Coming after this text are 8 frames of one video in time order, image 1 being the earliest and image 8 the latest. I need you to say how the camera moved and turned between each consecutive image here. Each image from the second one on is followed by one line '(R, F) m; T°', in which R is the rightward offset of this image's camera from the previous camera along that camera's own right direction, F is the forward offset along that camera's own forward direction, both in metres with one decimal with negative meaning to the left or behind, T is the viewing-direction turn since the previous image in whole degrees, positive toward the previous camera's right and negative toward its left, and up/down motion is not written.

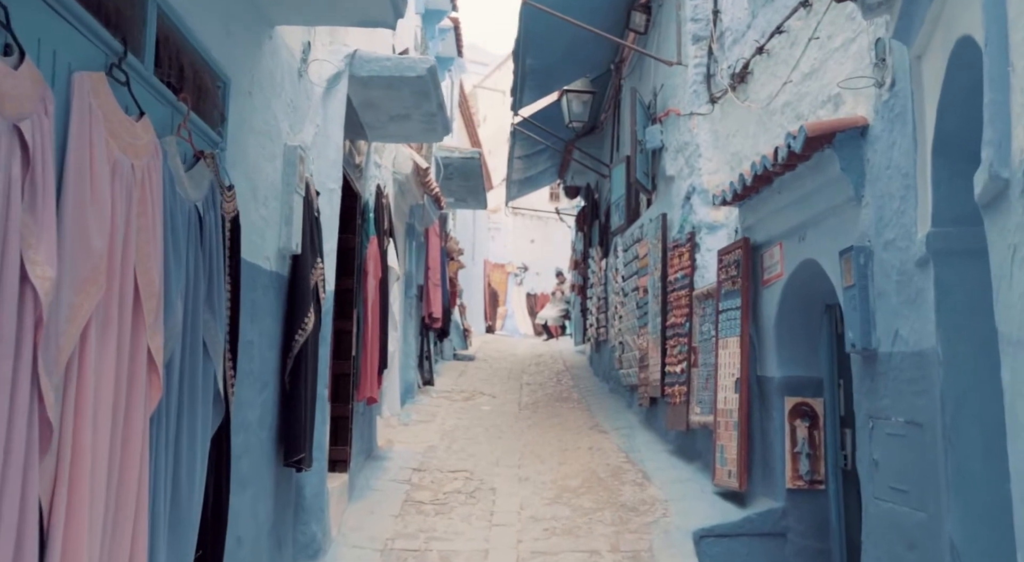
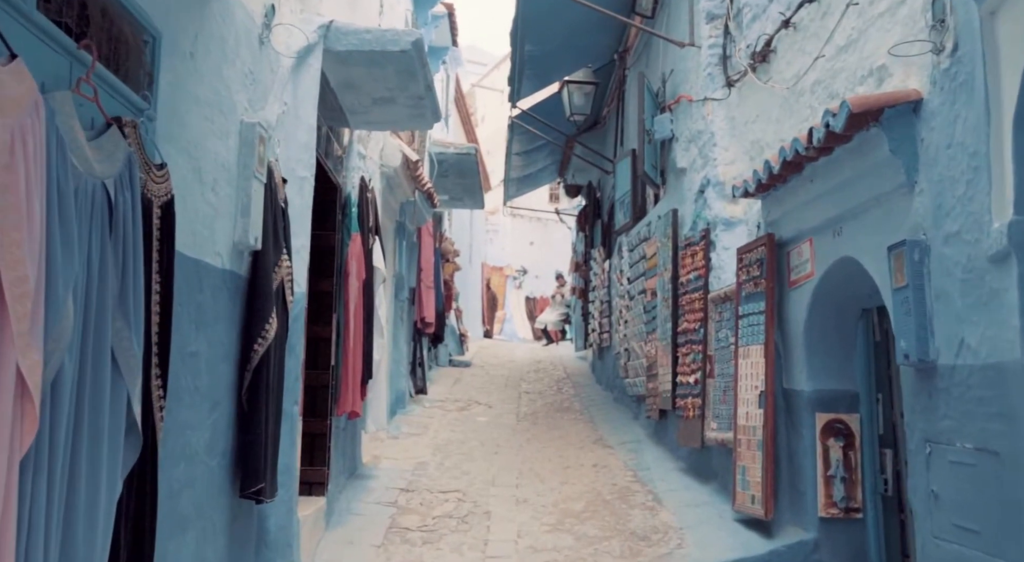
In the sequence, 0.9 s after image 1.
(0.0, +0.8) m; 0°
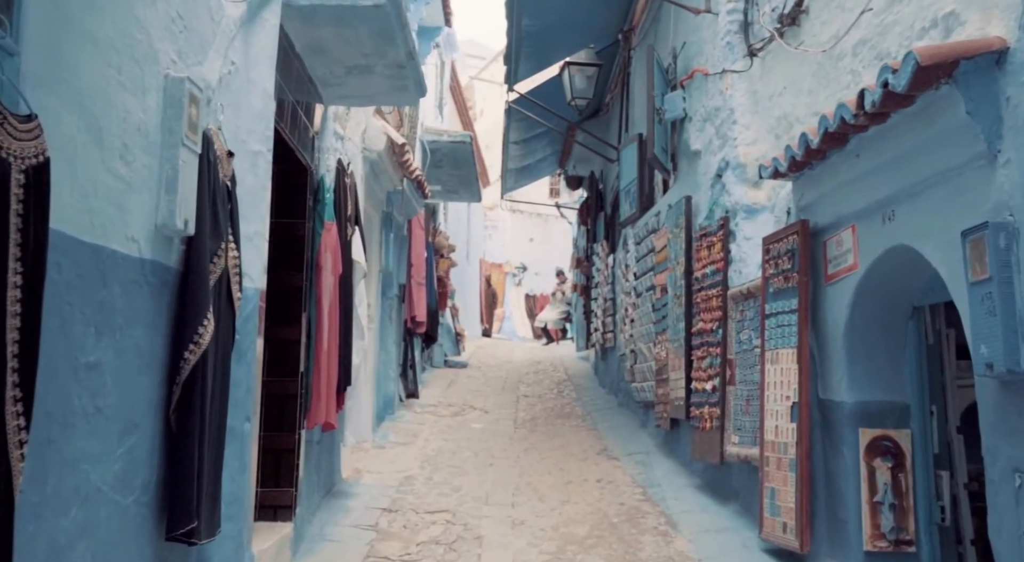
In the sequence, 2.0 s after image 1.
(0.0, +0.8) m; 0°
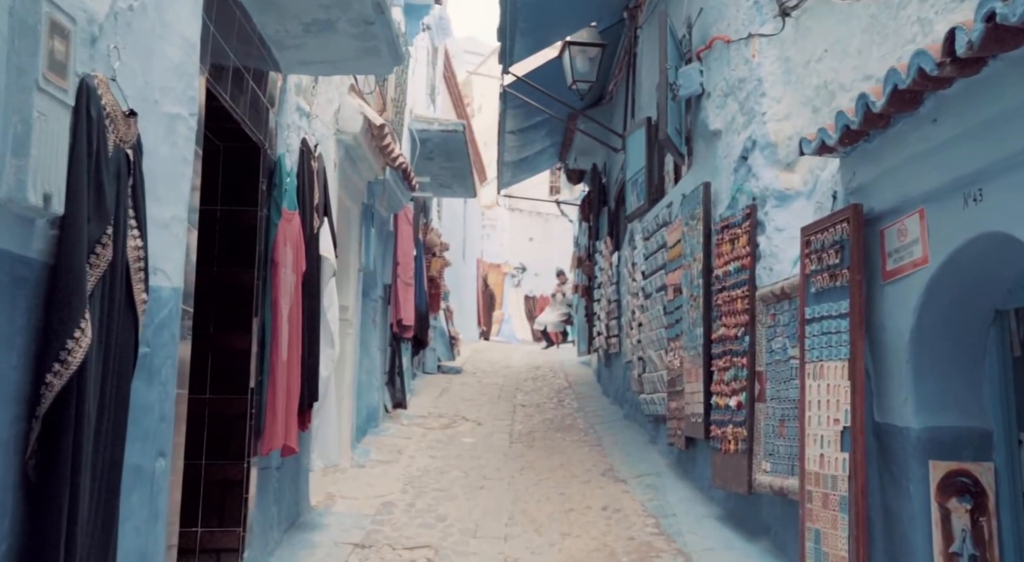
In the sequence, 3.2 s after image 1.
(+0.1, +1.0) m; 0°
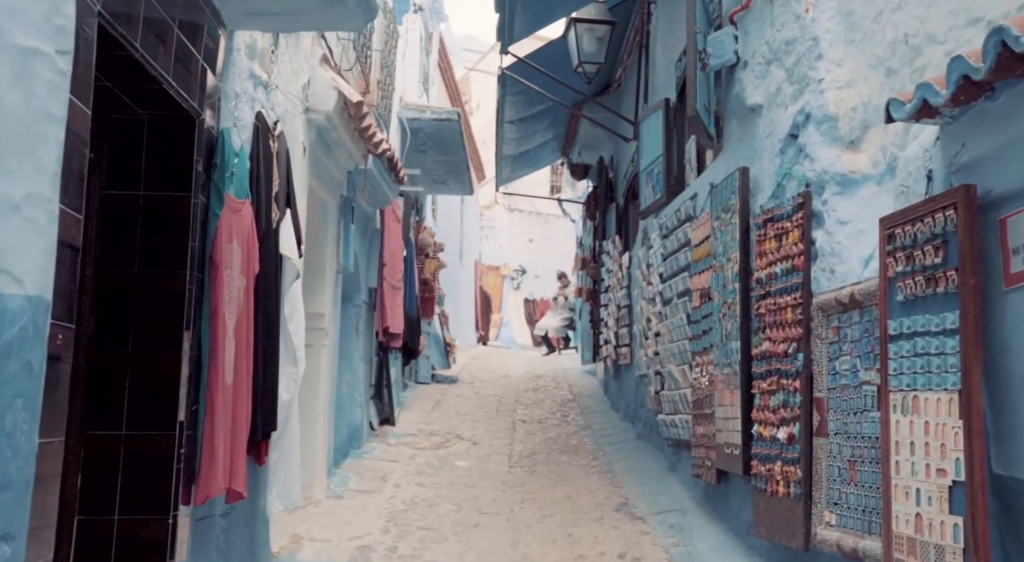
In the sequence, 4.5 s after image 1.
(0.0, +1.1) m; 0°
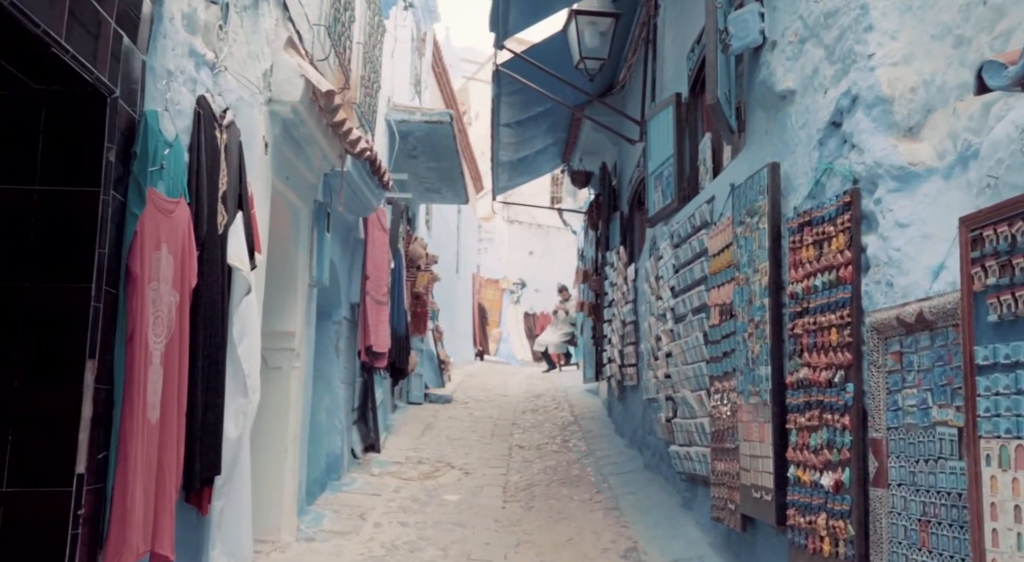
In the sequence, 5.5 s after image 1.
(+0.1, +0.8) m; 0°
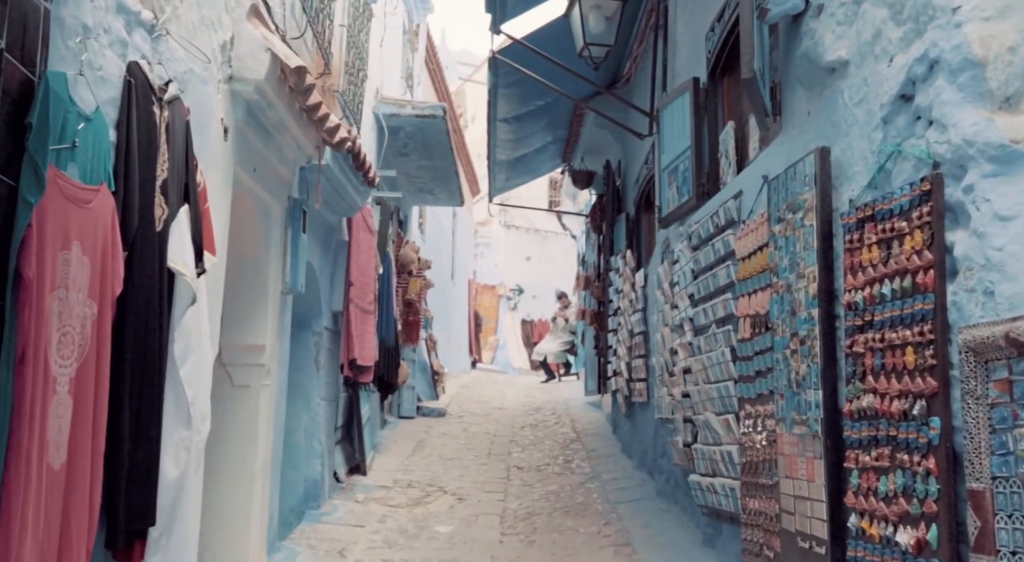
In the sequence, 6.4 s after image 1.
(0.0, +0.8) m; 0°
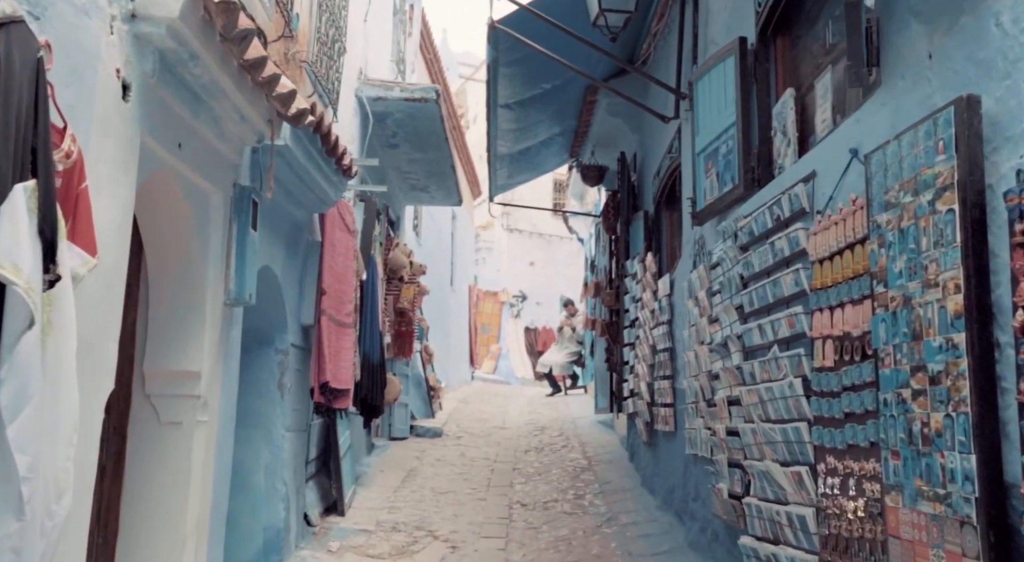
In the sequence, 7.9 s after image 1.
(0.0, +1.3) m; 0°
